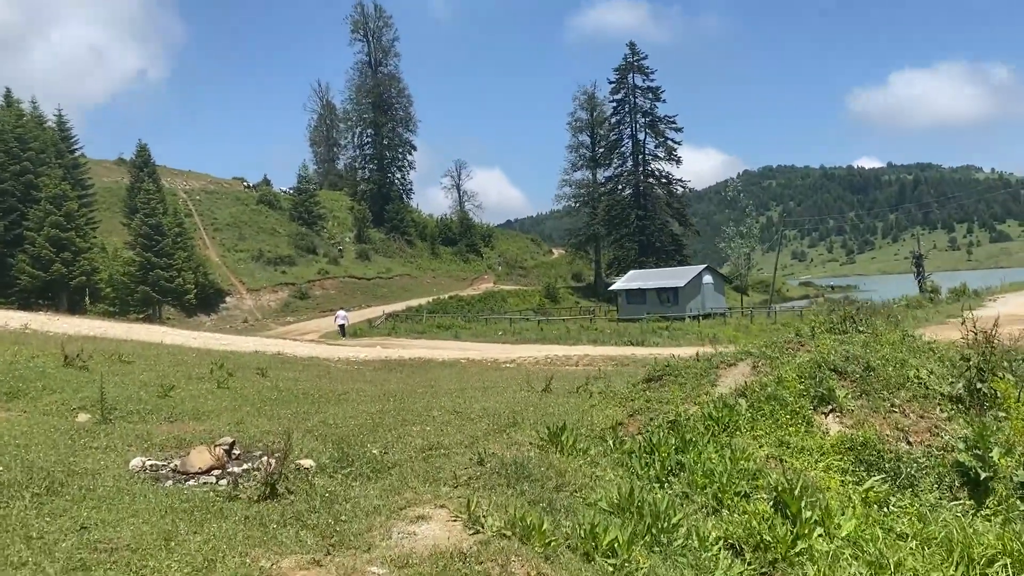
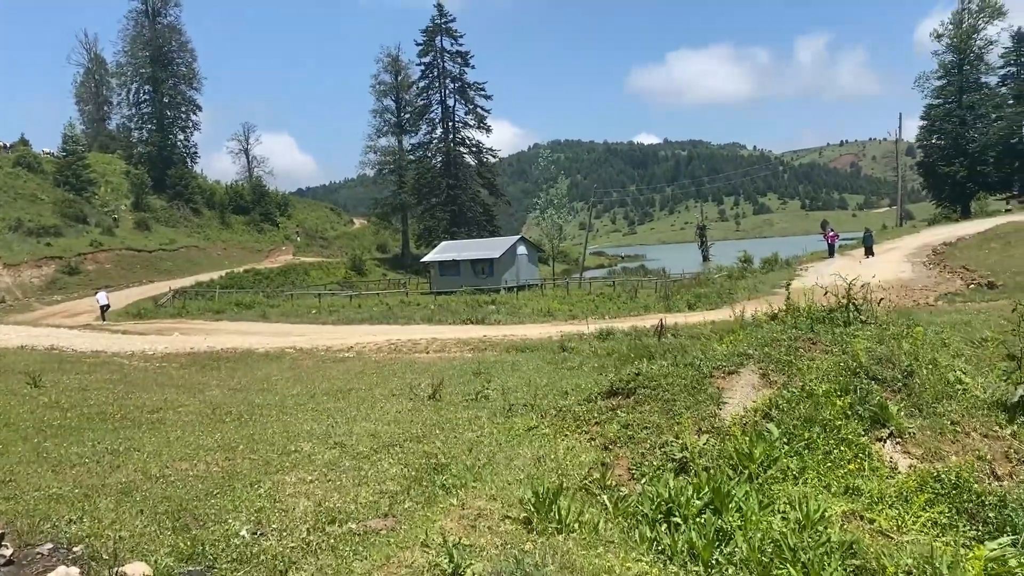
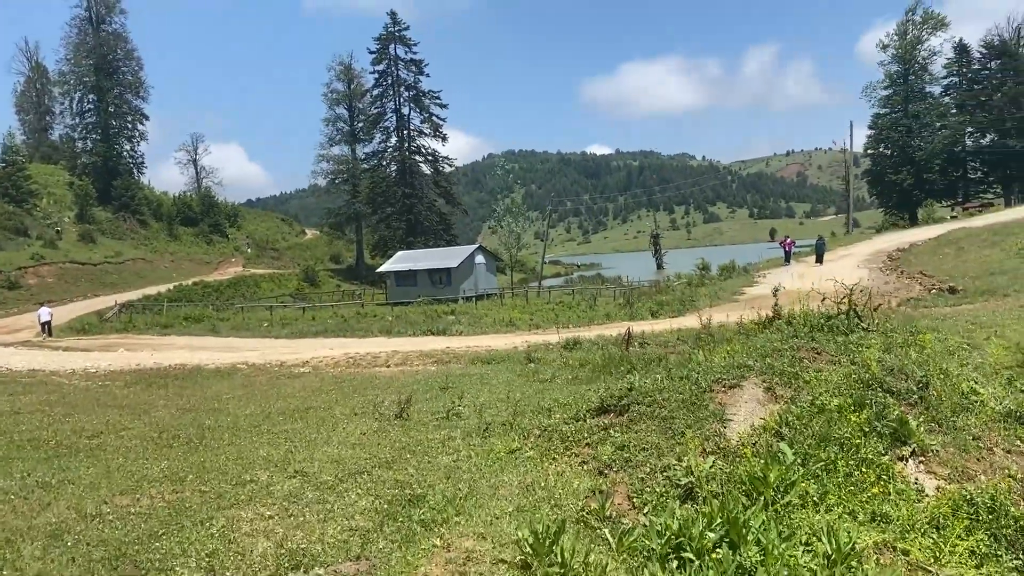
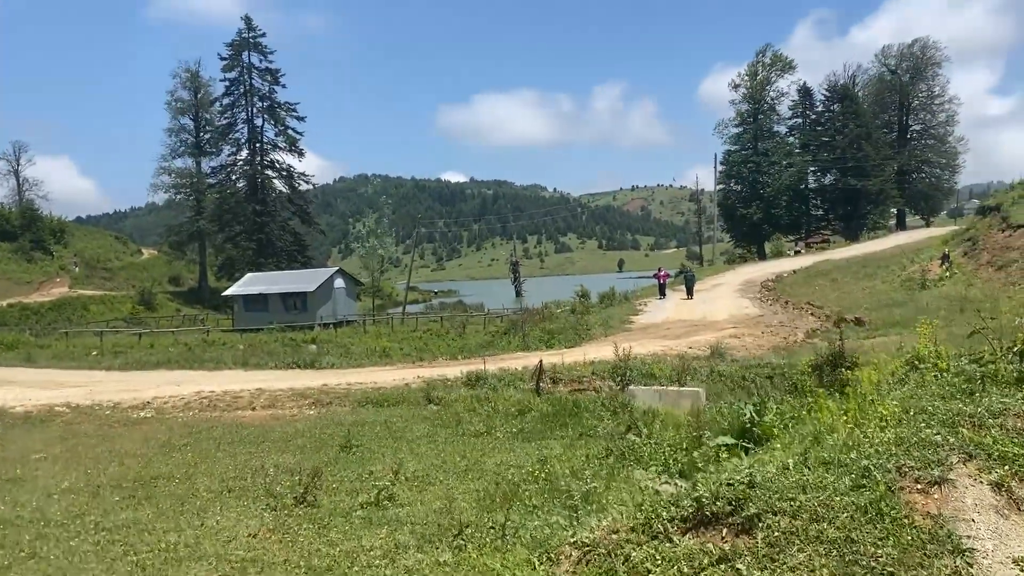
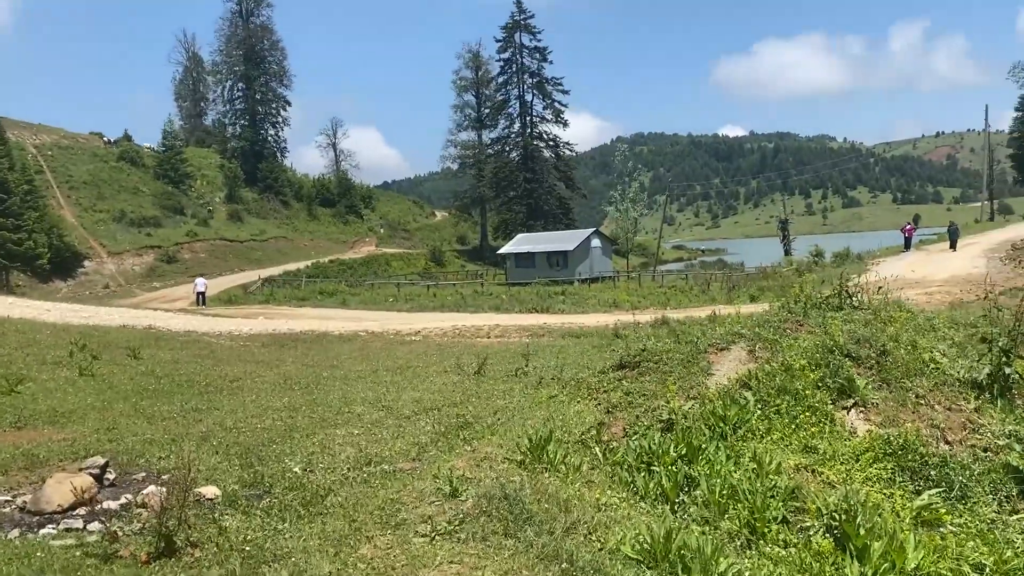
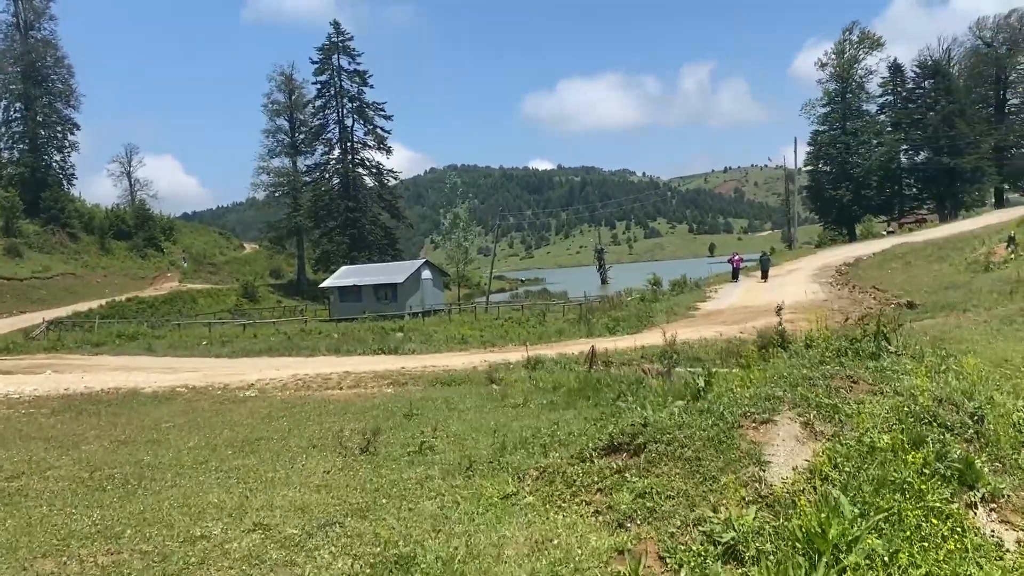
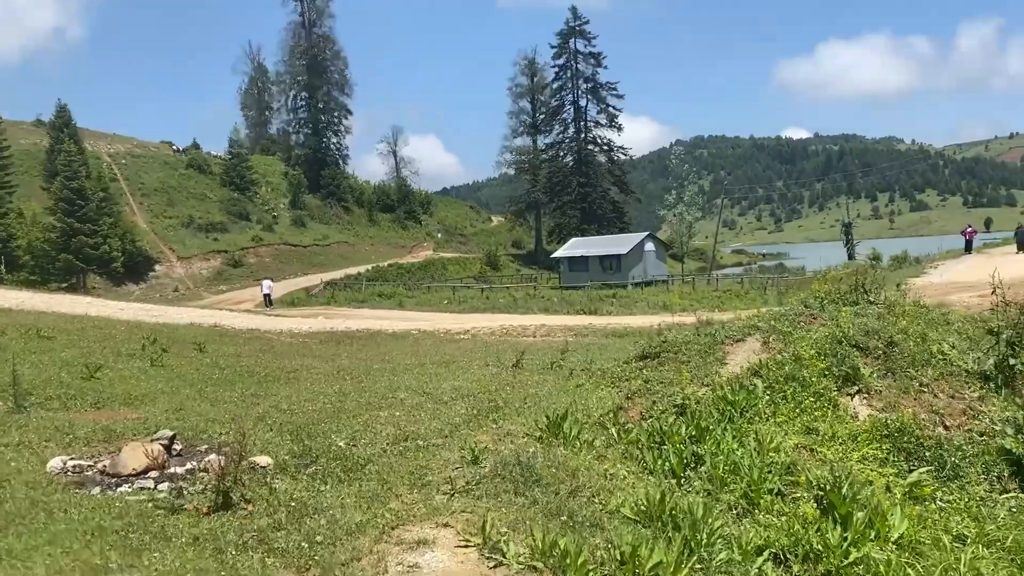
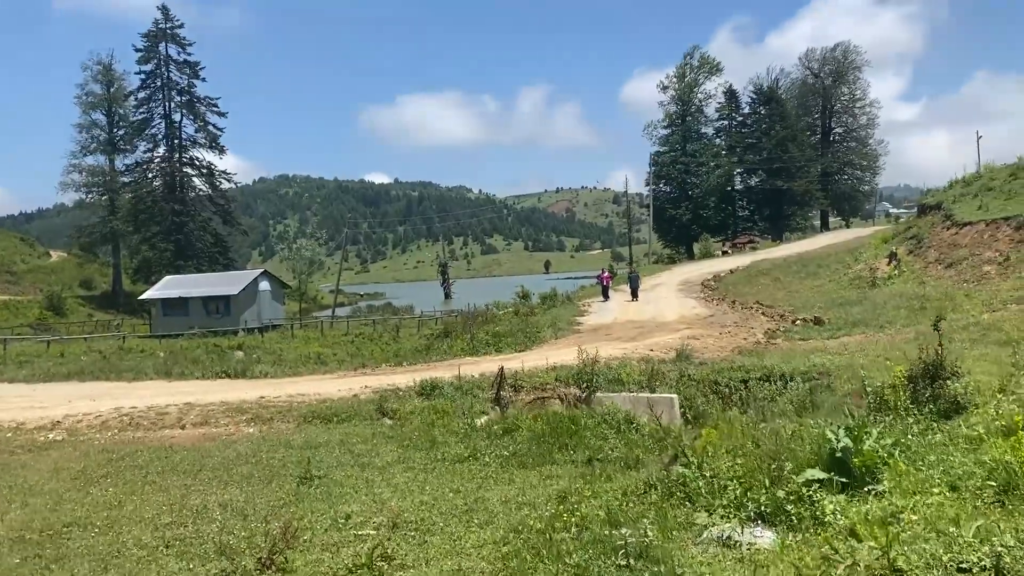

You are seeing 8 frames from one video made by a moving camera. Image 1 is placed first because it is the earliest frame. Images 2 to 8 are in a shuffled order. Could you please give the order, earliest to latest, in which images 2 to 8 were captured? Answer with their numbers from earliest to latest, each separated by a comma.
7, 5, 2, 3, 6, 4, 8
